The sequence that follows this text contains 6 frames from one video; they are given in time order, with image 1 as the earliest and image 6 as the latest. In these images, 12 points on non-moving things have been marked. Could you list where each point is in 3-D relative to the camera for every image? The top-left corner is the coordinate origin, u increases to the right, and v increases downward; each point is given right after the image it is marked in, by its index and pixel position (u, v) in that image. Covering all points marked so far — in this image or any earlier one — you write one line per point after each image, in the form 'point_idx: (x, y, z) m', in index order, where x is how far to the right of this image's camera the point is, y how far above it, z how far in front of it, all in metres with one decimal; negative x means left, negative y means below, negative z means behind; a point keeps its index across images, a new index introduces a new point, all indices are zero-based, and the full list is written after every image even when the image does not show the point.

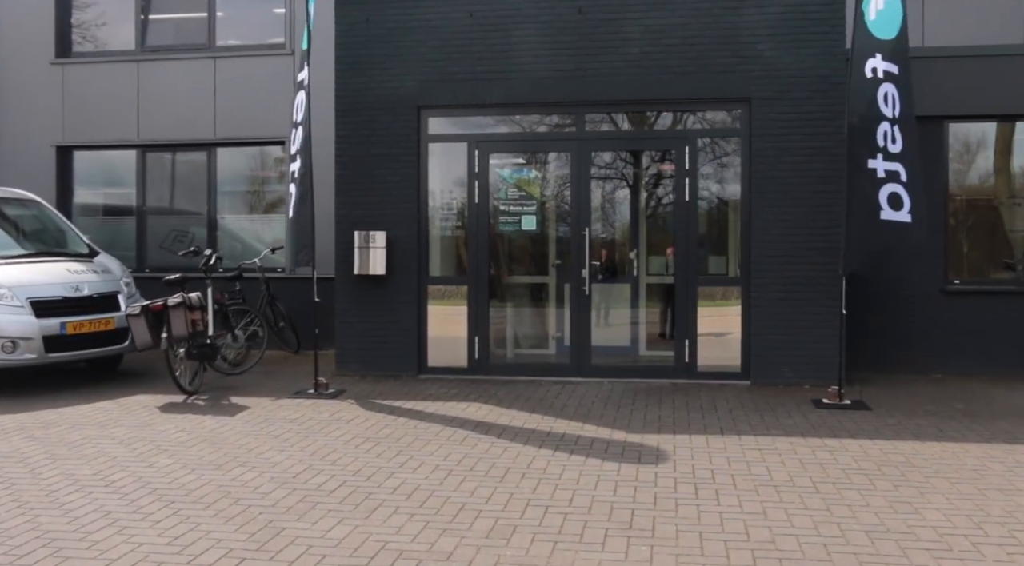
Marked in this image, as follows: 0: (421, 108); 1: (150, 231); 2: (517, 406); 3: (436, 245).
0: (-1.0, +1.9, +9.0) m
1: (-5.3, +0.8, +11.9) m
2: (0.0, -1.1, +7.4) m
3: (-0.8, +0.4, +9.1) m
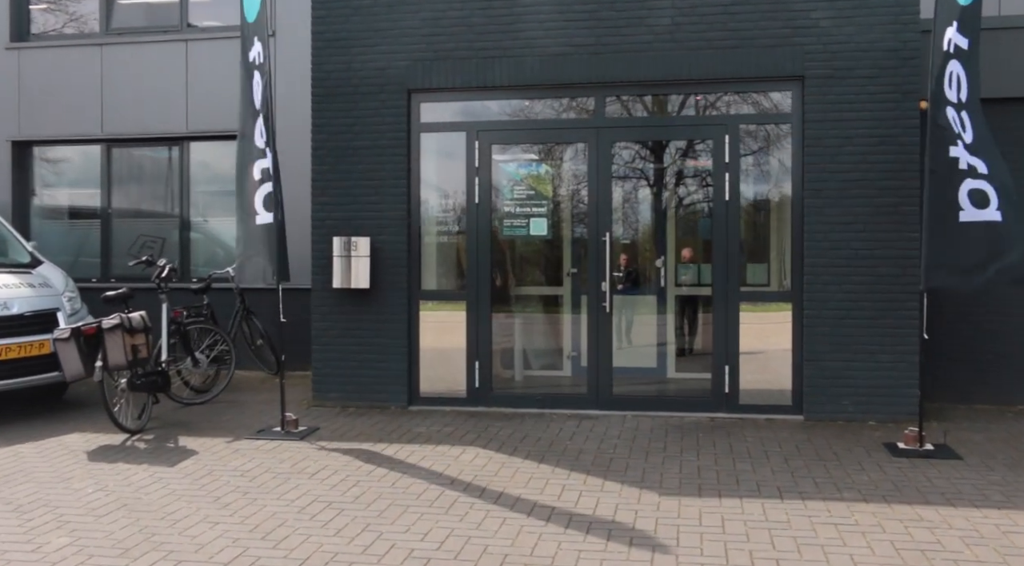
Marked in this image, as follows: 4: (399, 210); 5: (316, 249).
0: (-0.9, +1.8, +7.7) m
1: (-5.1, +0.6, +10.6) m
2: (+0.1, -1.2, +6.1) m
3: (-0.8, +0.3, +7.8) m
4: (-1.0, +0.7, +7.6) m
5: (-1.8, +0.3, +7.8) m
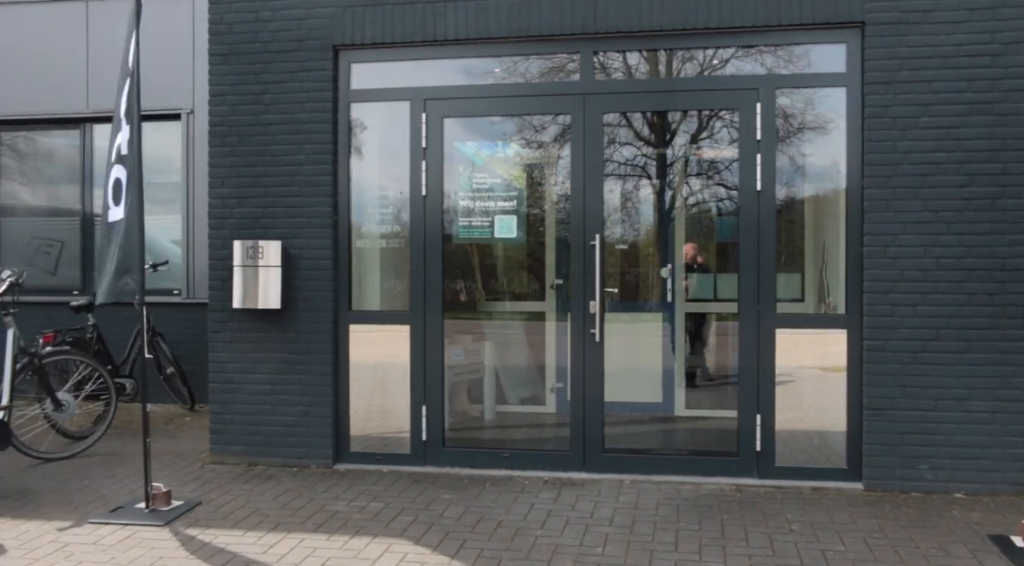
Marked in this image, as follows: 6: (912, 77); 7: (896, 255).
0: (-1.2, +1.7, +5.8) m
1: (-5.4, +0.5, +8.8) m
2: (-0.2, -1.4, +4.2) m
3: (-1.0, +0.2, +5.9) m
4: (-1.3, +0.5, +5.8) m
5: (-2.1, +0.2, +5.9) m
6: (+2.5, +1.3, +5.1) m
7: (+2.4, +0.2, +5.1) m
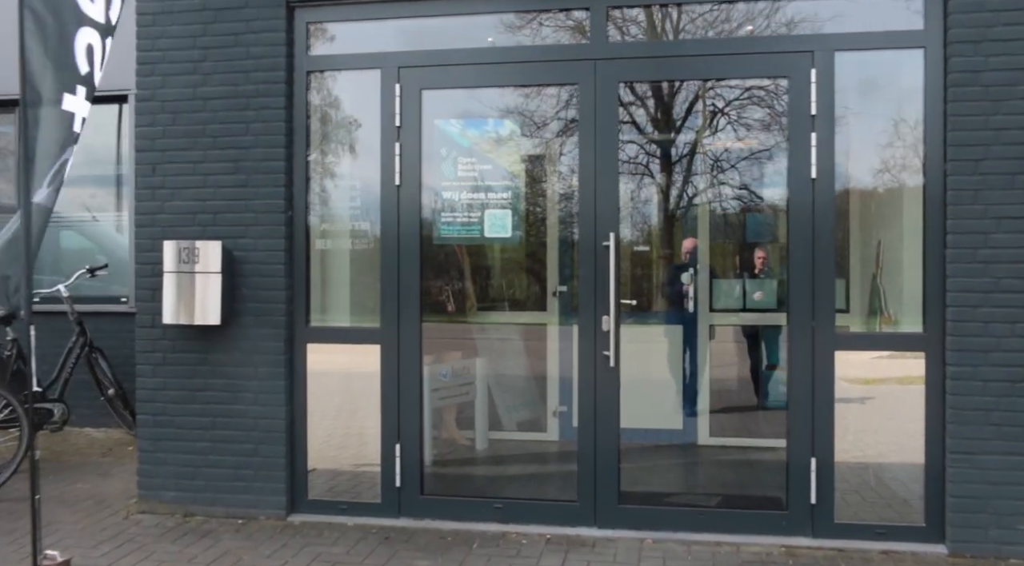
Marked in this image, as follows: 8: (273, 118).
0: (-1.3, +1.6, +4.8) m
1: (-5.4, +0.4, +7.7) m
2: (-0.2, -1.4, +3.2) m
3: (-1.1, +0.1, +4.8) m
4: (-1.4, +0.5, +4.7) m
5: (-2.2, +0.1, +4.8) m
6: (+2.5, +1.2, +4.1) m
7: (+2.4, +0.1, +4.1) m
8: (-1.4, +1.0, +4.7) m
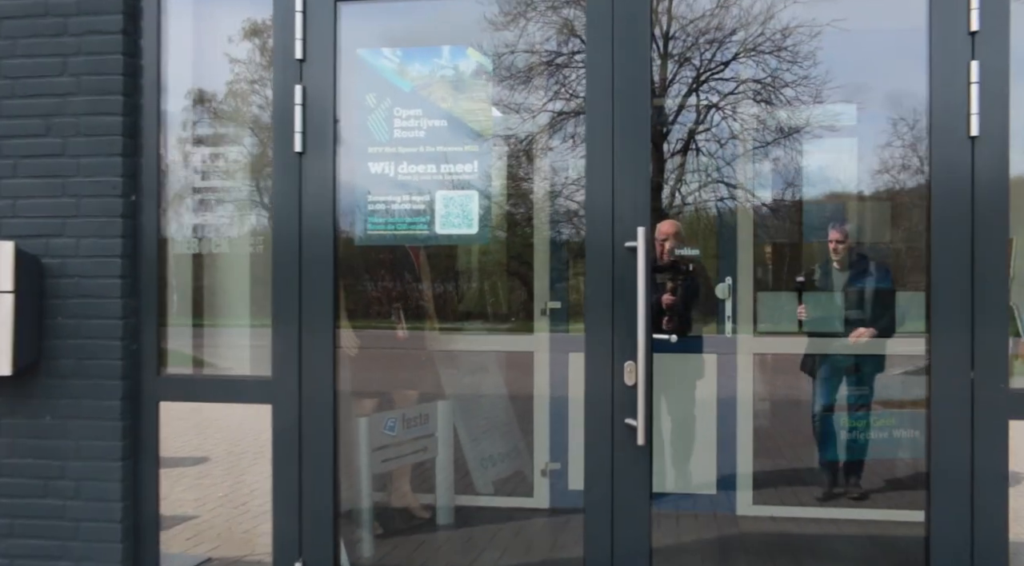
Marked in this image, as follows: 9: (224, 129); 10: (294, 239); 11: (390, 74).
0: (-1.4, +1.5, +3.0) m
1: (-5.6, +0.3, +5.9) m
2: (-0.3, -1.5, +1.5) m
3: (-1.2, 0.0, +3.1) m
4: (-1.5, +0.4, +3.0) m
5: (-2.3, 0.0, +3.1) m
6: (+2.3, +1.1, +2.4) m
7: (+2.3, 0.0, +2.4) m
8: (-1.5, +0.9, +3.0) m
9: (-1.1, +0.6, +3.1) m
10: (-0.8, +0.2, +3.0) m
11: (-0.4, +0.8, +3.0) m
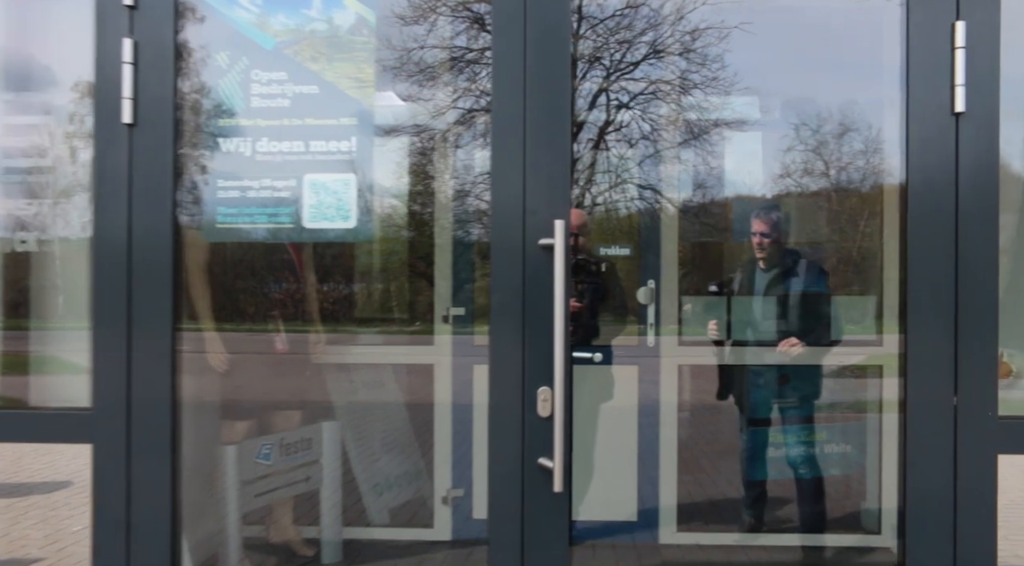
0: (-1.7, +1.5, +2.4) m
1: (-6.2, +0.3, +4.8) m
2: (-0.5, -1.5, +0.9) m
3: (-1.5, 0.0, +2.5) m
4: (-1.8, +0.4, +2.3) m
5: (-2.6, 0.0, +2.3) m
6: (+2.1, +1.1, +2.1) m
7: (+2.0, 0.0, +2.1) m
8: (-1.8, +0.8, +2.3) m
9: (-1.4, +0.6, +2.4) m
10: (-1.1, +0.2, +2.4) m
11: (-0.7, +0.8, +2.5) m
